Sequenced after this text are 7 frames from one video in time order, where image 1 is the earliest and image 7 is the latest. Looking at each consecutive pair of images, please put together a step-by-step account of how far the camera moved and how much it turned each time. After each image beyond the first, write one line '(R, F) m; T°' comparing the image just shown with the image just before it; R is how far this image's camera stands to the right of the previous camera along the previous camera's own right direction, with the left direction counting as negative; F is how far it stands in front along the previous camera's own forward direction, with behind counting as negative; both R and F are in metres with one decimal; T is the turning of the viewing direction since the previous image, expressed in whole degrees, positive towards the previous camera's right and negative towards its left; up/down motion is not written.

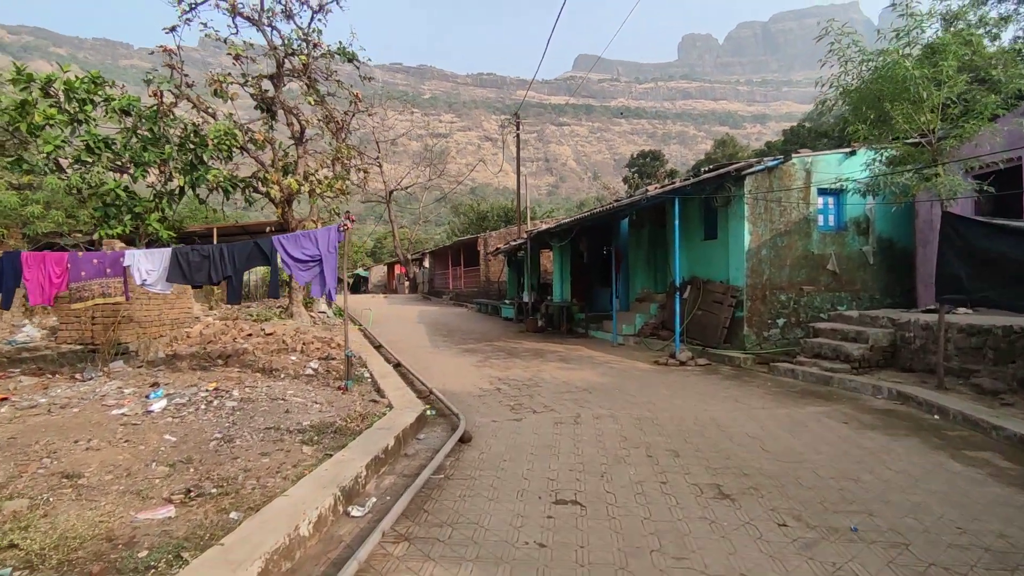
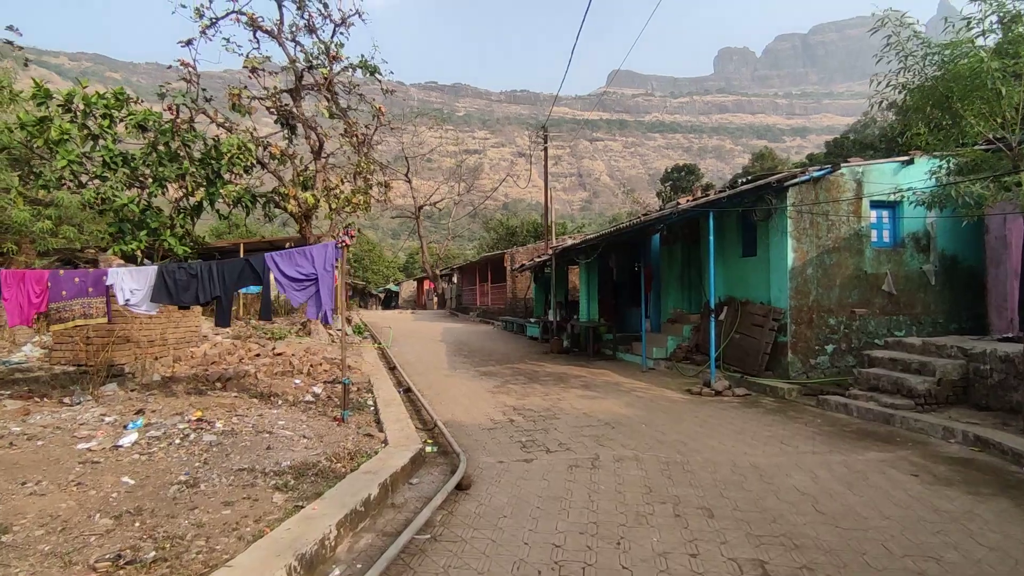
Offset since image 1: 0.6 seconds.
(+0.2, +0.7) m; -3°
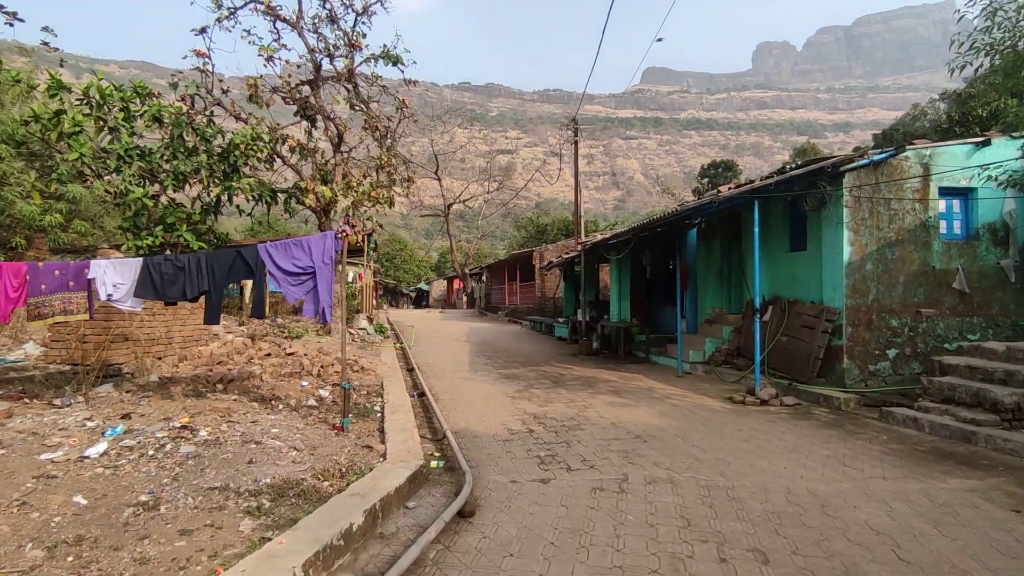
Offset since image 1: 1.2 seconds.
(+0.2, +0.8) m; -3°
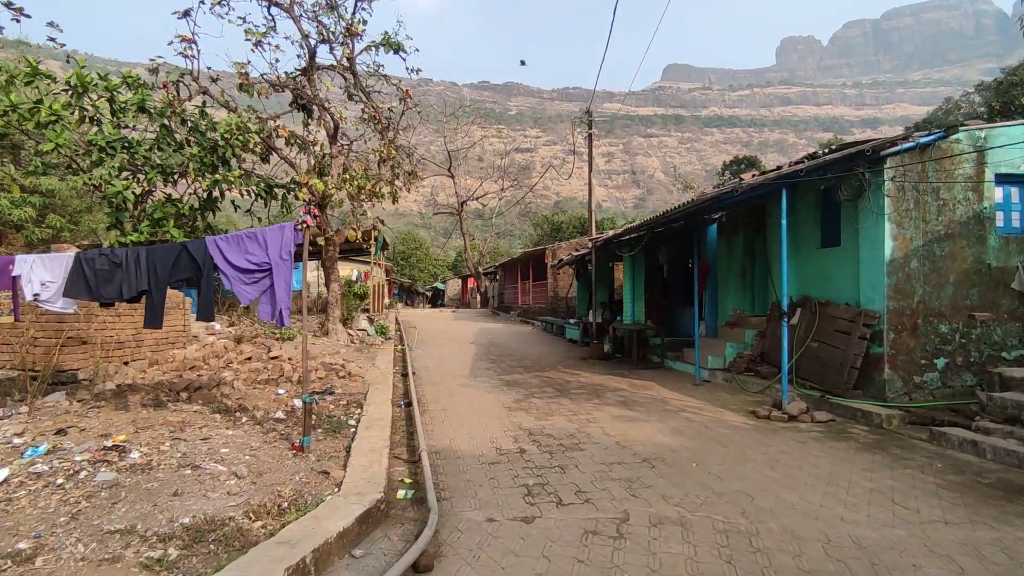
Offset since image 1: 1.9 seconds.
(+0.3, +0.9) m; -2°
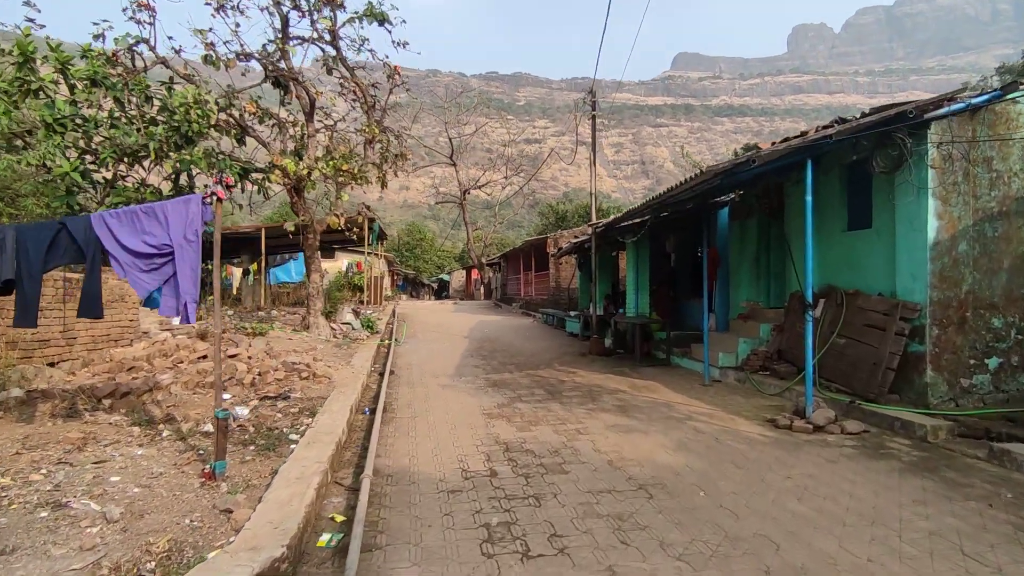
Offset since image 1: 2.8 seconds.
(+0.4, +1.1) m; -1°
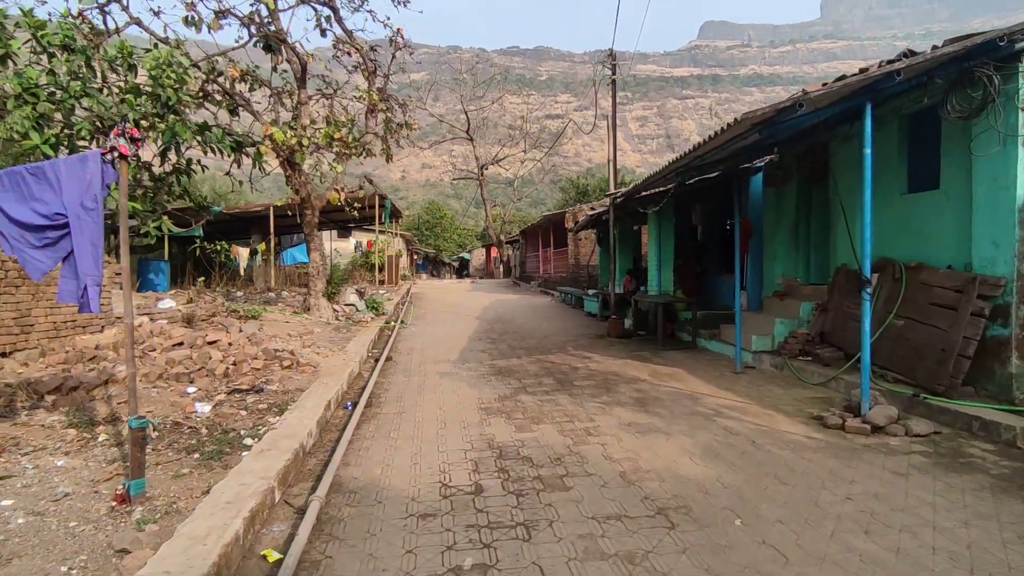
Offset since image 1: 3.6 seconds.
(+0.3, +1.0) m; -2°
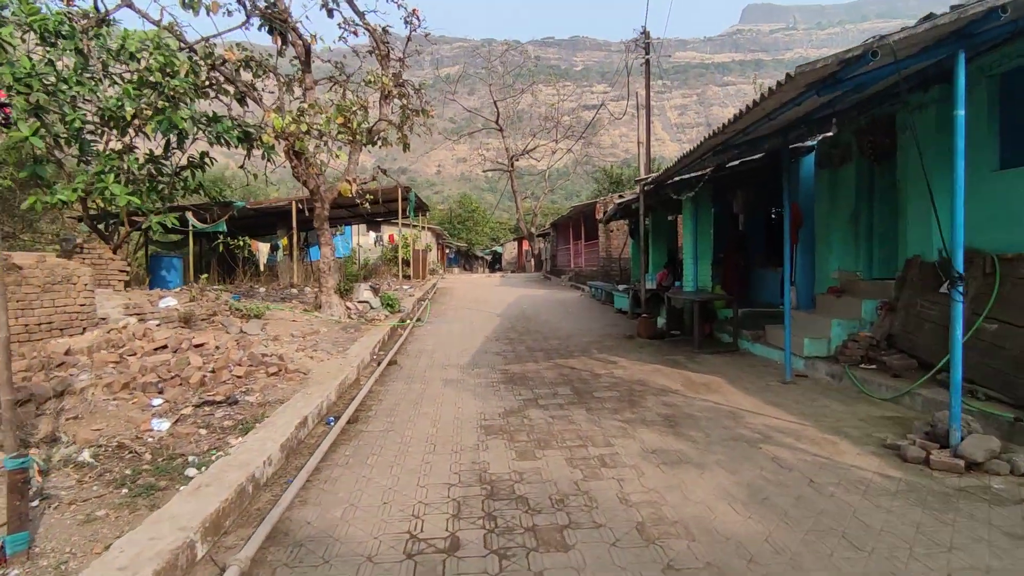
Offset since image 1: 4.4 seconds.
(+0.3, +0.9) m; -4°
